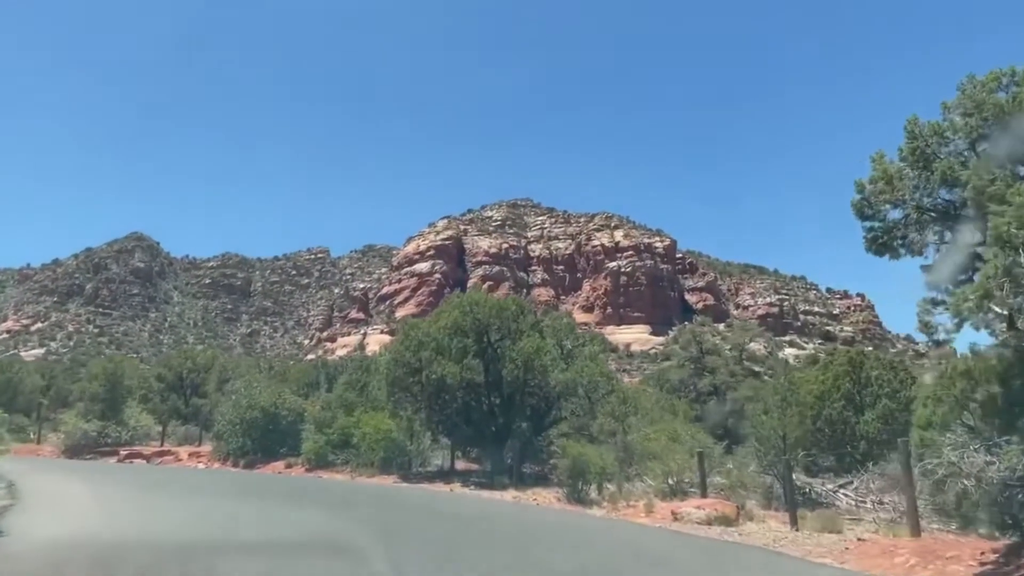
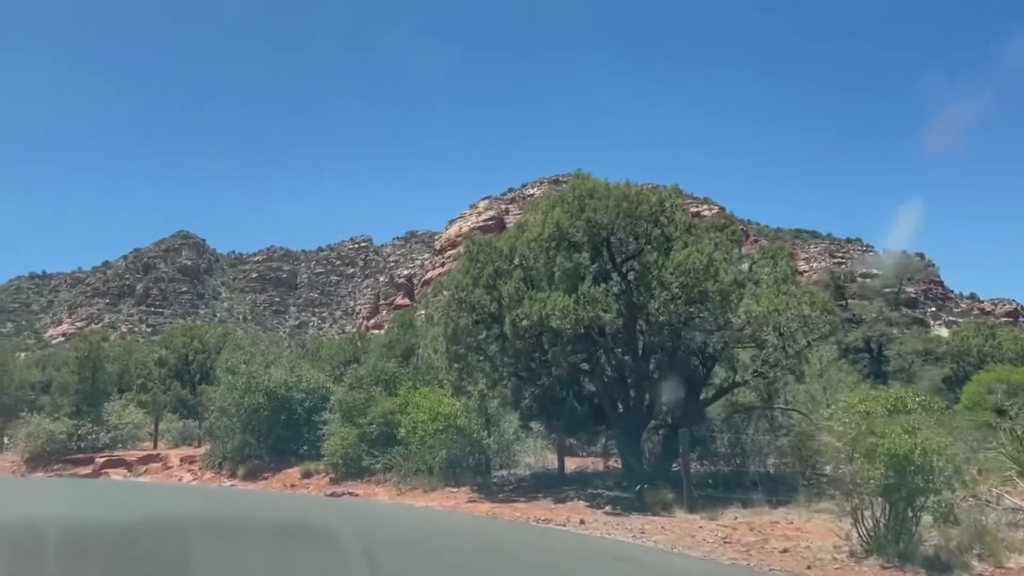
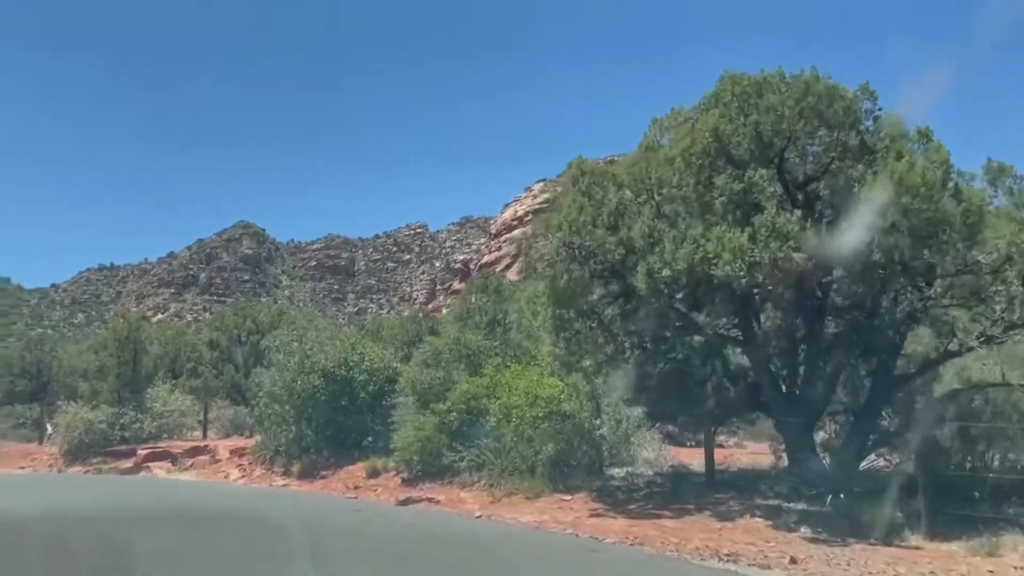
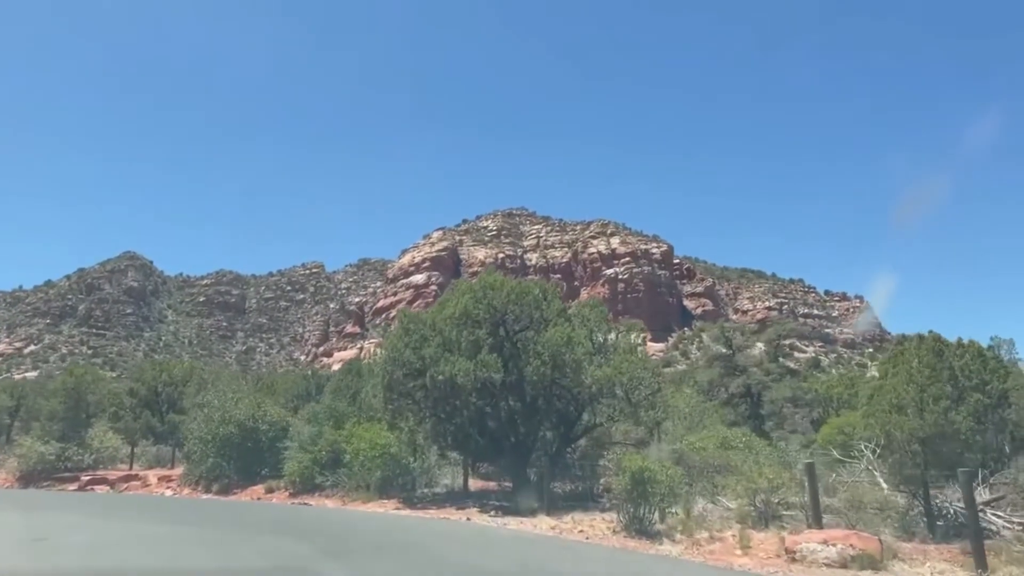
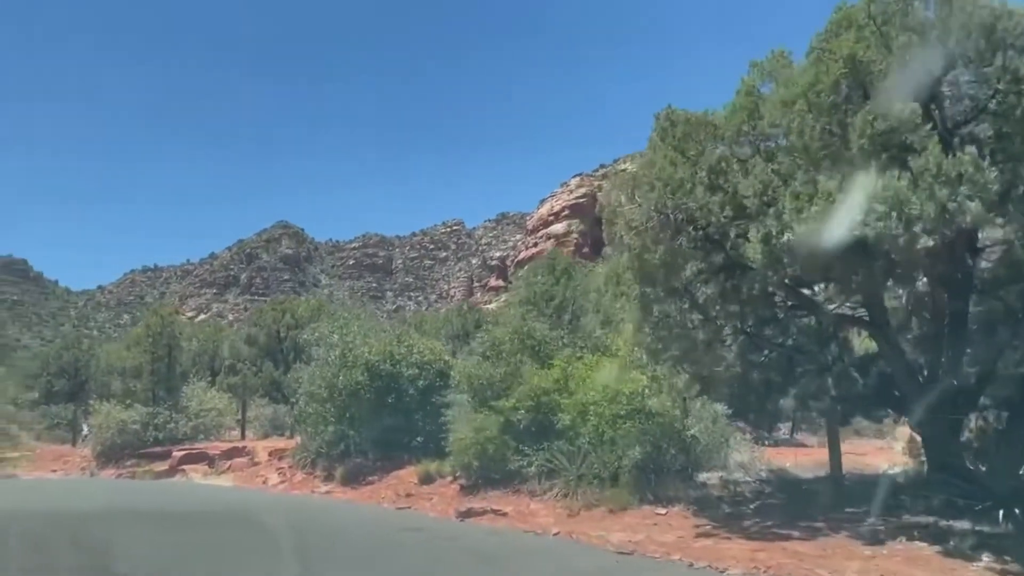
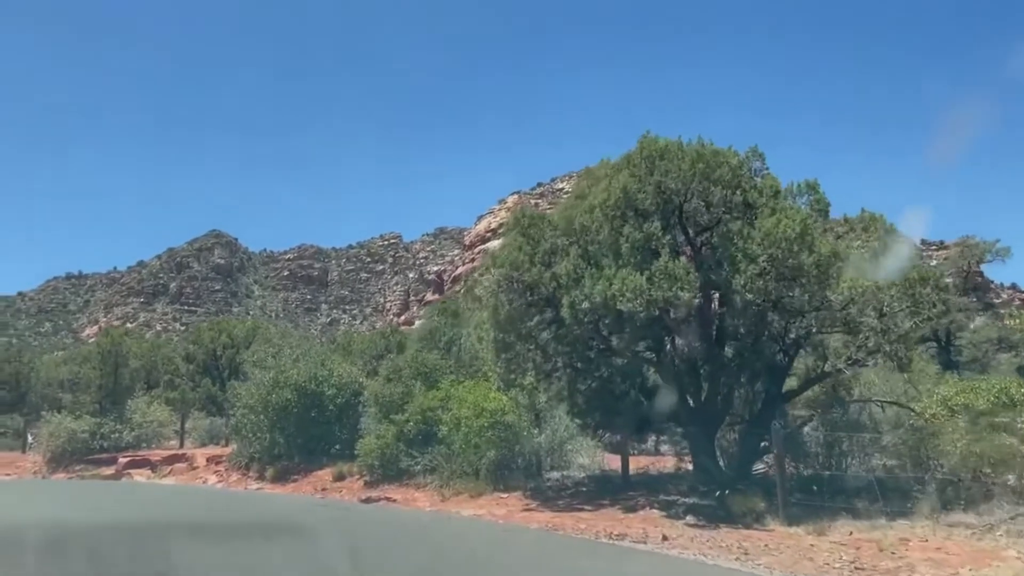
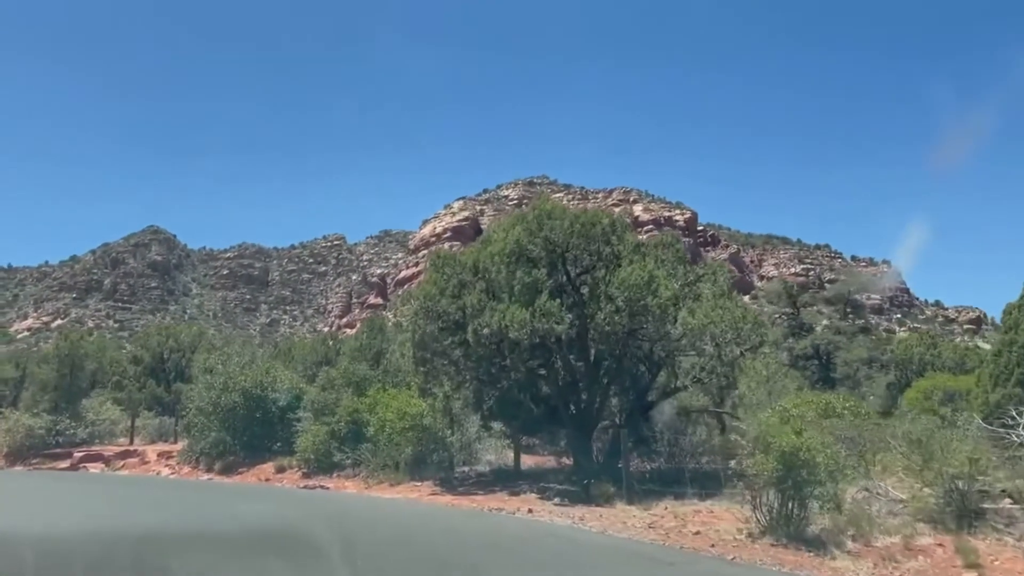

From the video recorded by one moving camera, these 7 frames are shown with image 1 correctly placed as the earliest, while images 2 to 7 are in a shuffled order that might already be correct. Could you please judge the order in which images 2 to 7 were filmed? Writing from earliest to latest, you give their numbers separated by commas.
4, 7, 2, 6, 3, 5
